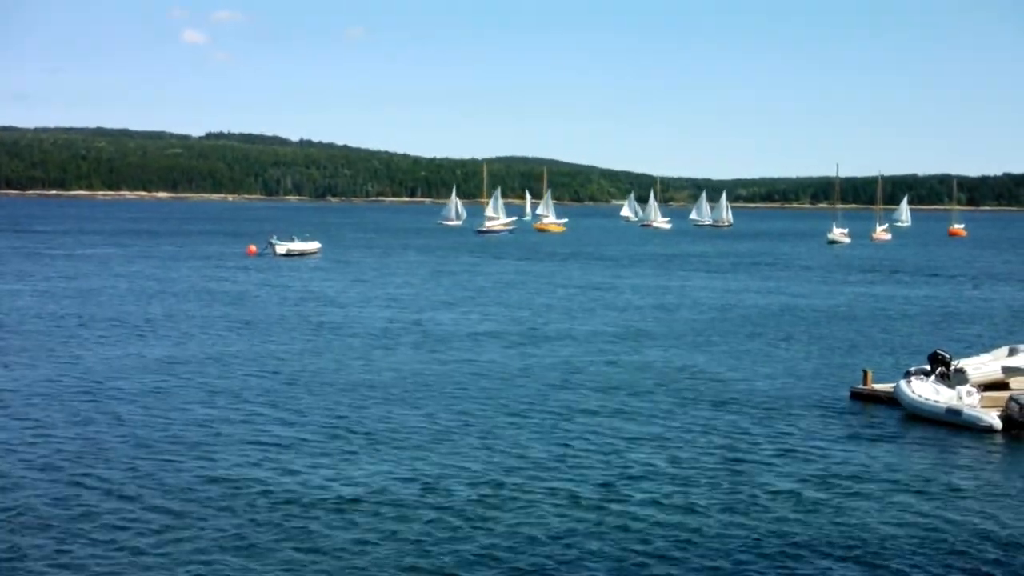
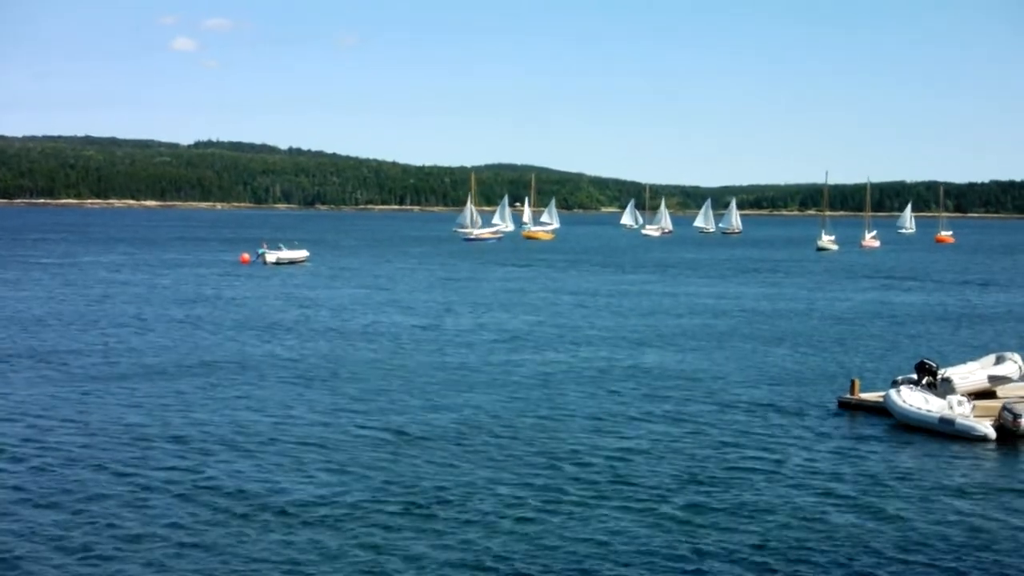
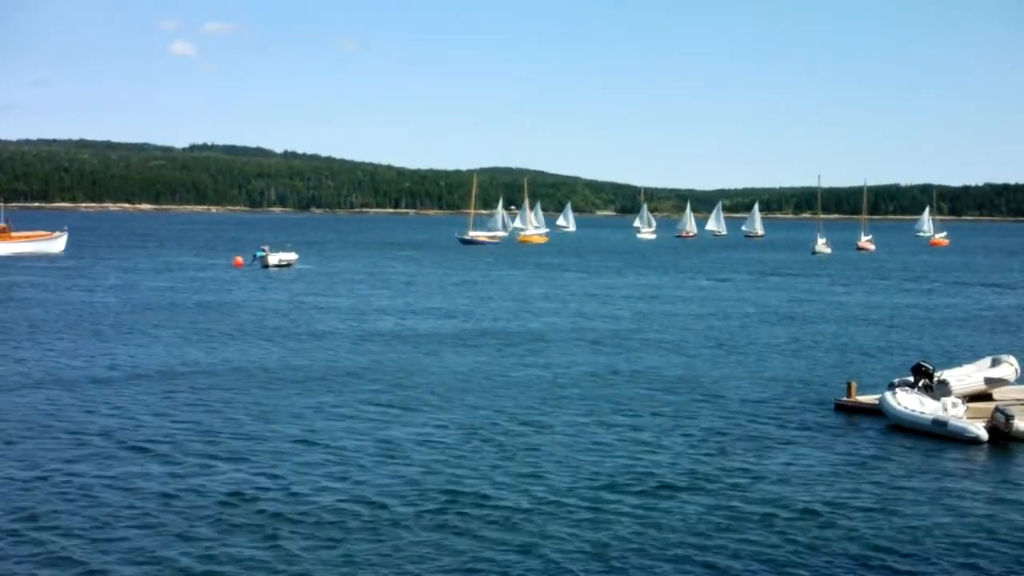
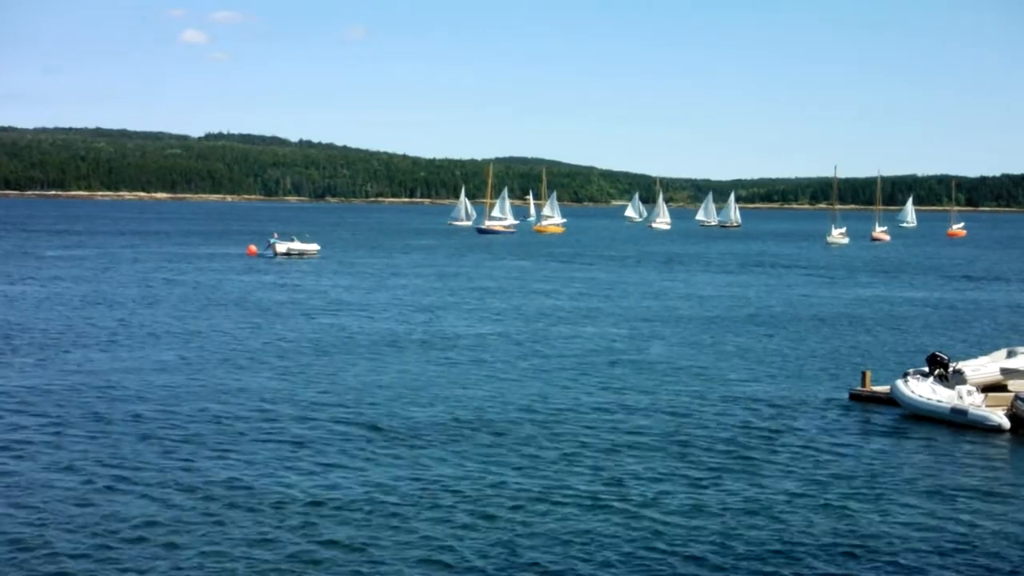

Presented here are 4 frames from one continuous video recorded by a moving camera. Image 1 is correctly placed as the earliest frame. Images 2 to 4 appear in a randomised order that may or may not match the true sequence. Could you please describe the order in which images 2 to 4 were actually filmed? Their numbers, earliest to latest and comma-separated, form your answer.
4, 2, 3
